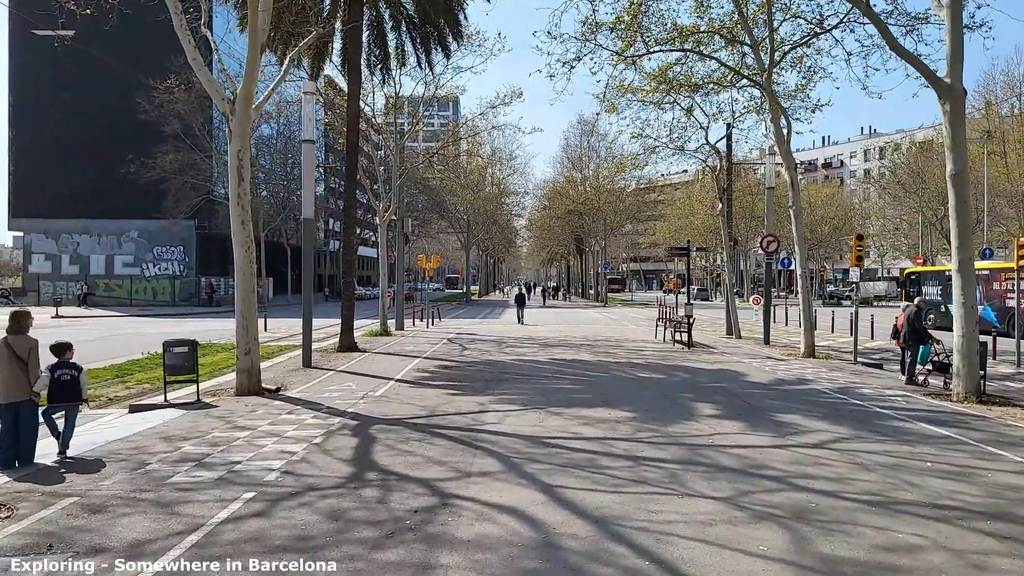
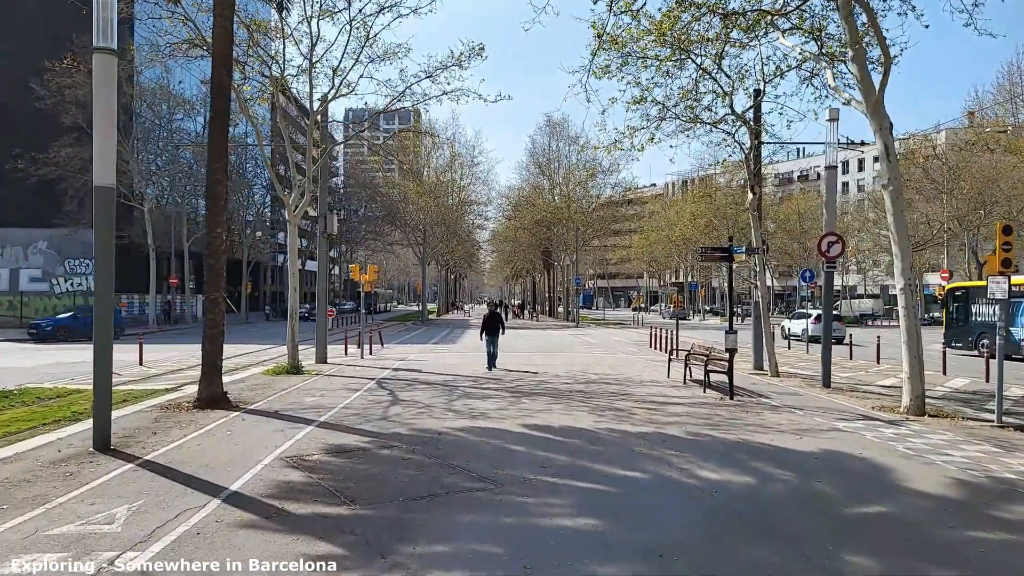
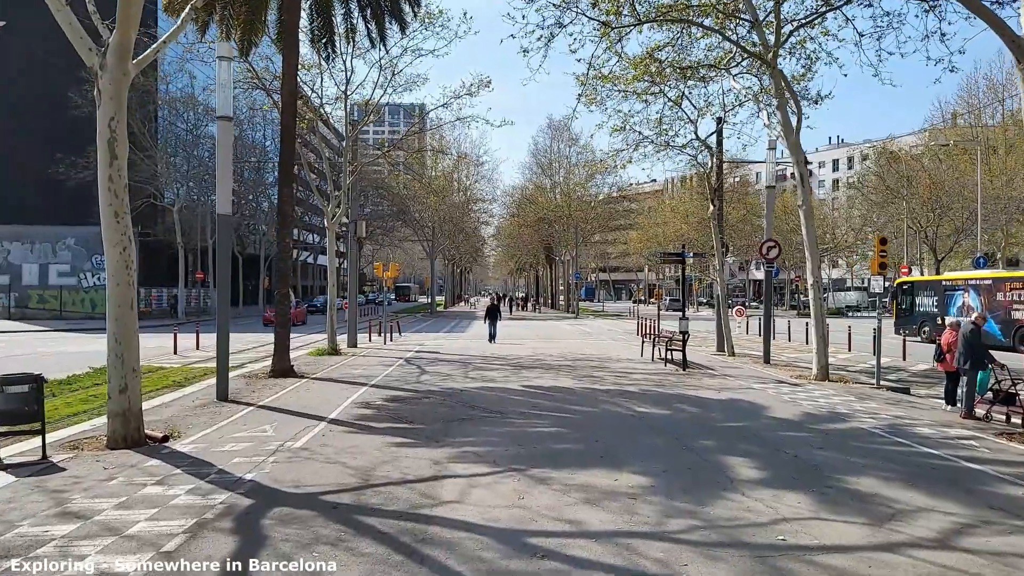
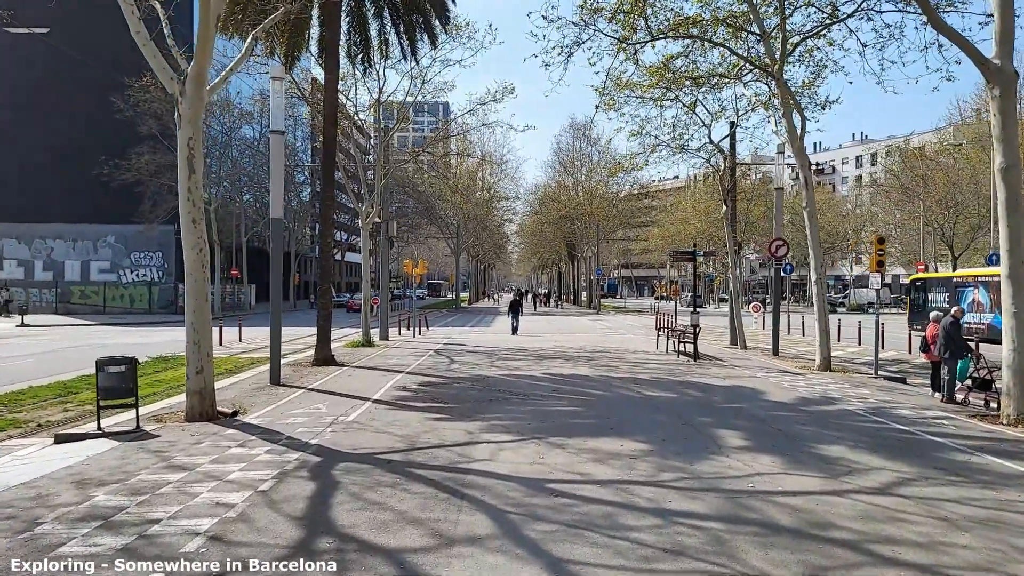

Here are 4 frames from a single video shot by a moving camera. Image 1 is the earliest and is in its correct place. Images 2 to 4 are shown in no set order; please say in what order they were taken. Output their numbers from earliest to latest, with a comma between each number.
4, 3, 2
